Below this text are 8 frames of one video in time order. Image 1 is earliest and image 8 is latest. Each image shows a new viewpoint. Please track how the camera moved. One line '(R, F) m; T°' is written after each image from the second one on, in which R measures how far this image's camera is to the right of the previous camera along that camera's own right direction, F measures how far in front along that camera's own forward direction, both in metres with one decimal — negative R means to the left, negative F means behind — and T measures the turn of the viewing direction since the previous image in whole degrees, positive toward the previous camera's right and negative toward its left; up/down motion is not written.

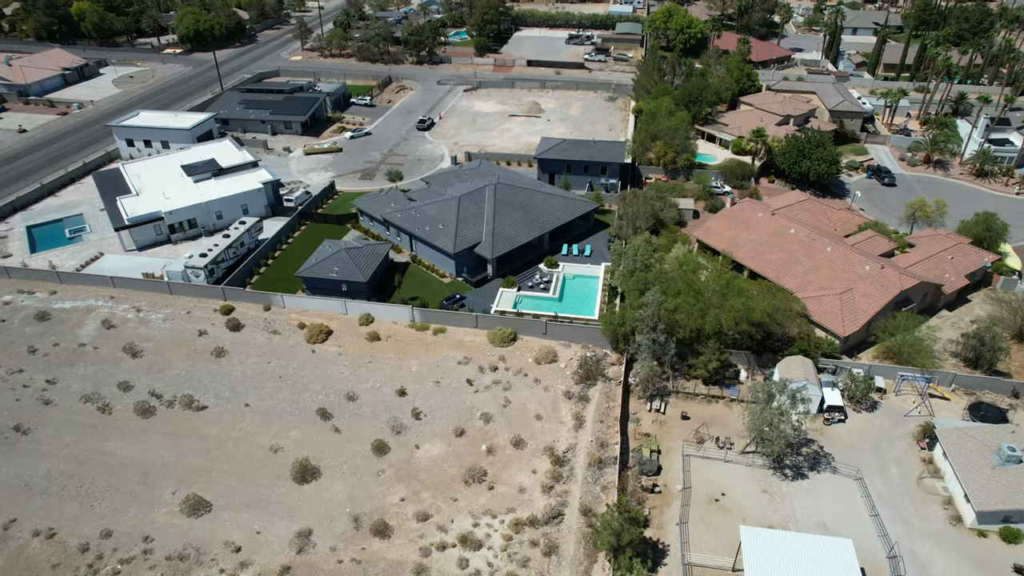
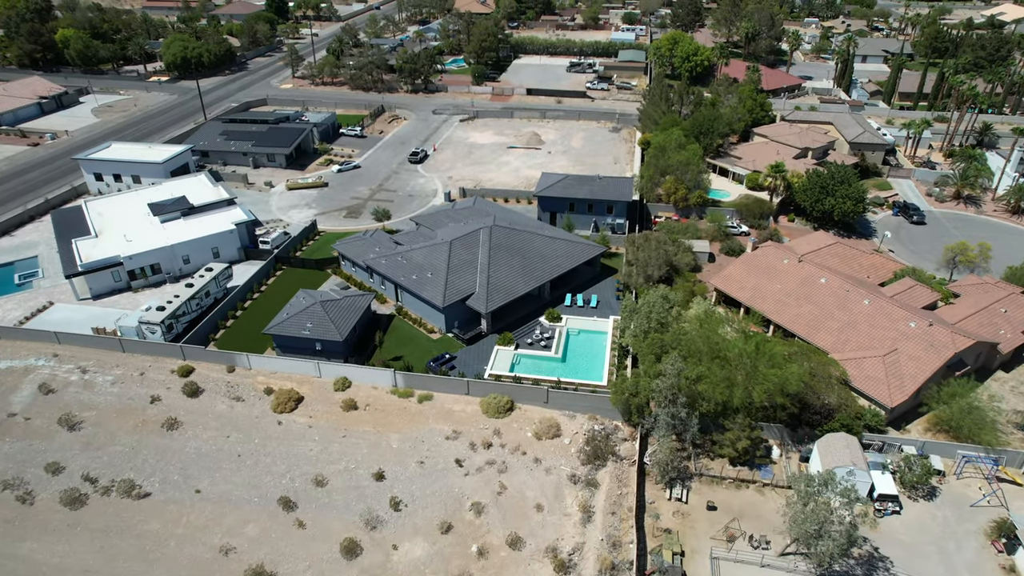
(+0.2, +10.3) m; 0°
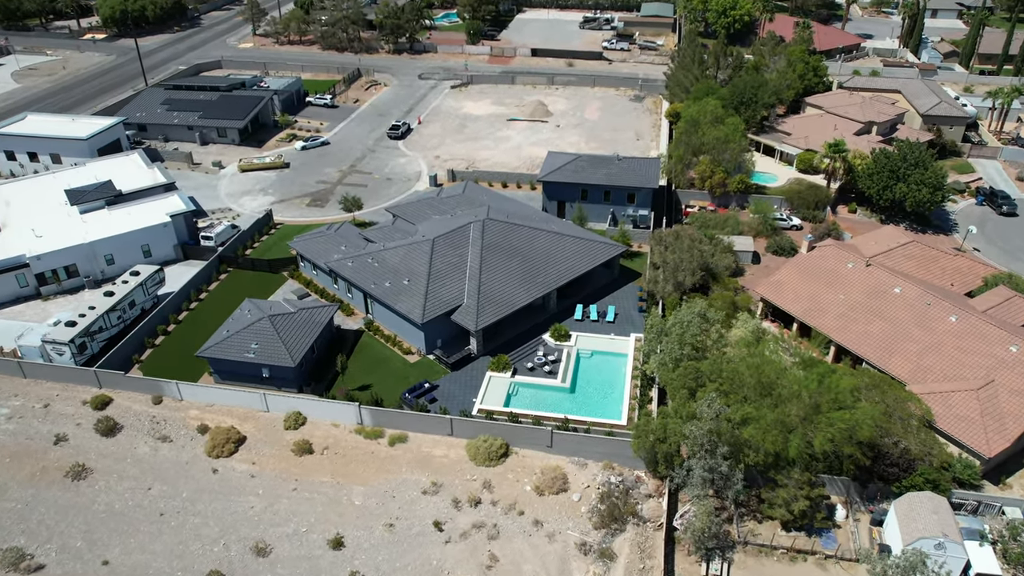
(+1.5, +13.8) m; -1°
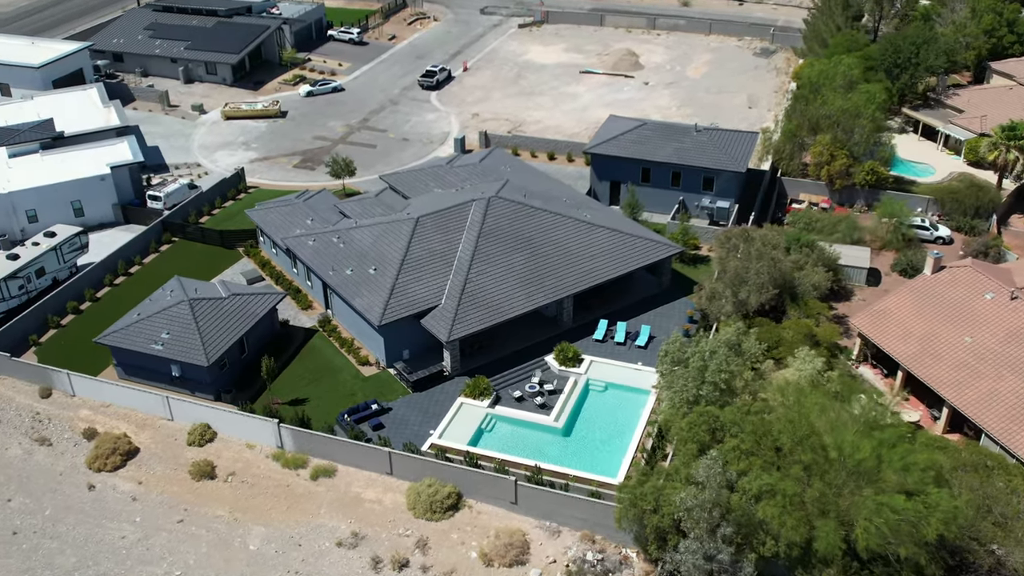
(+9.7, +13.5) m; -13°
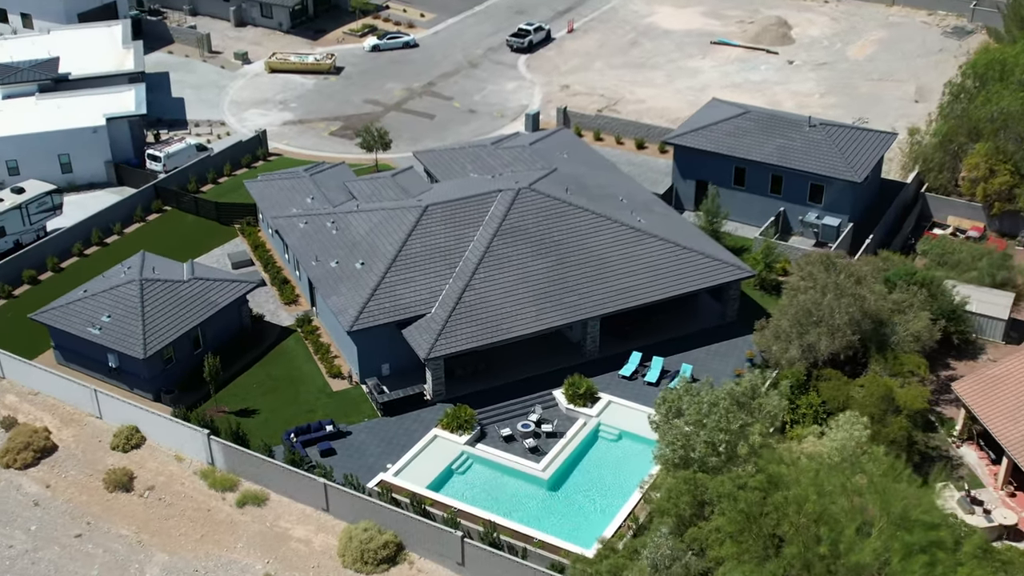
(+7.4, +9.5) m; -13°
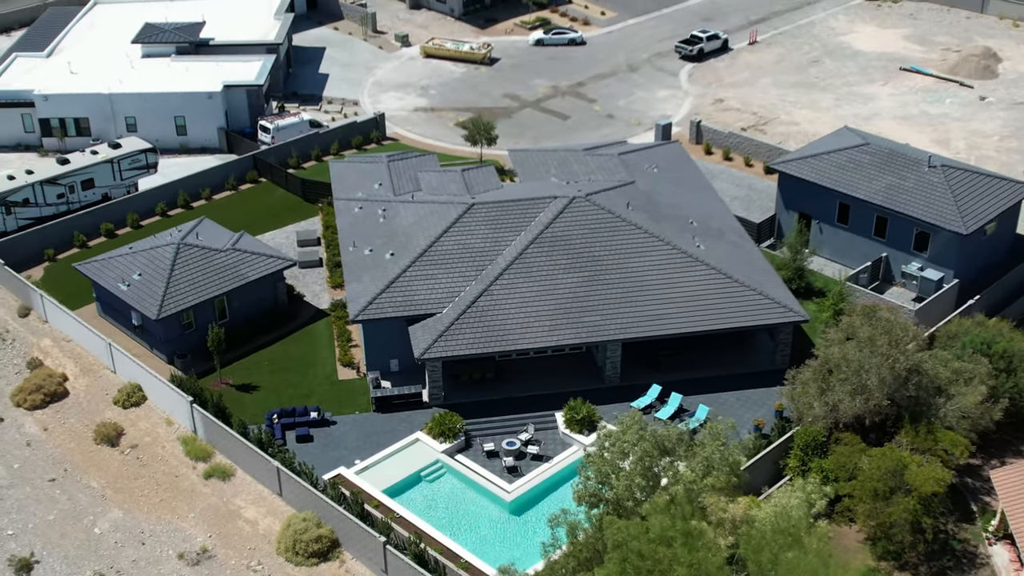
(+6.4, +2.9) m; -14°
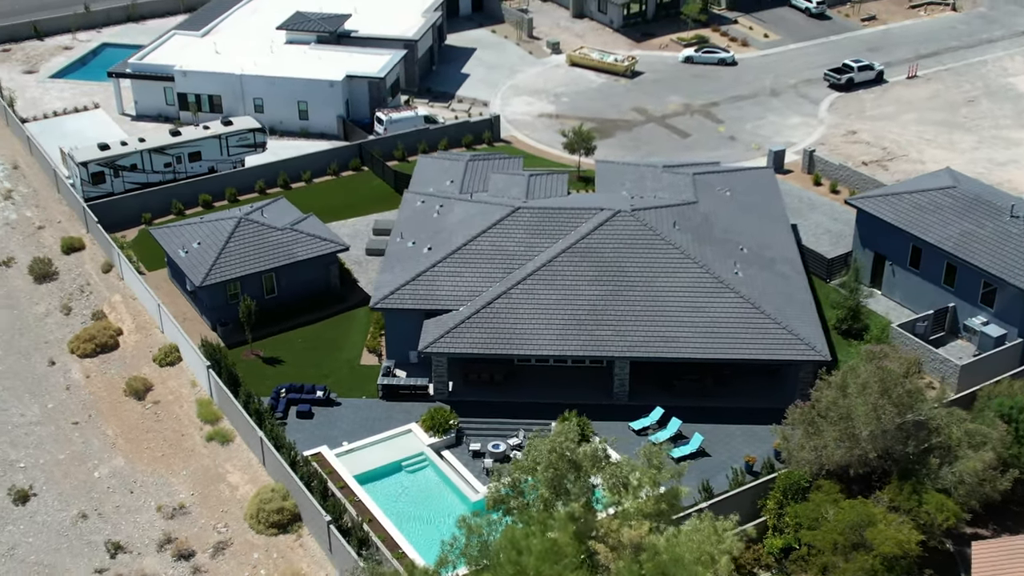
(+5.3, +0.5) m; -12°
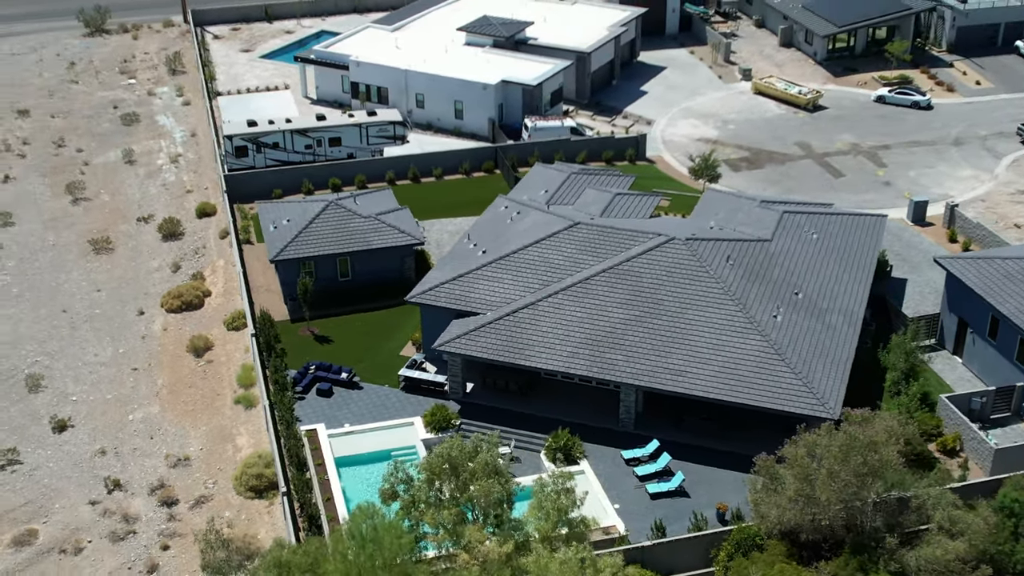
(+6.5, +0.8) m; -15°
